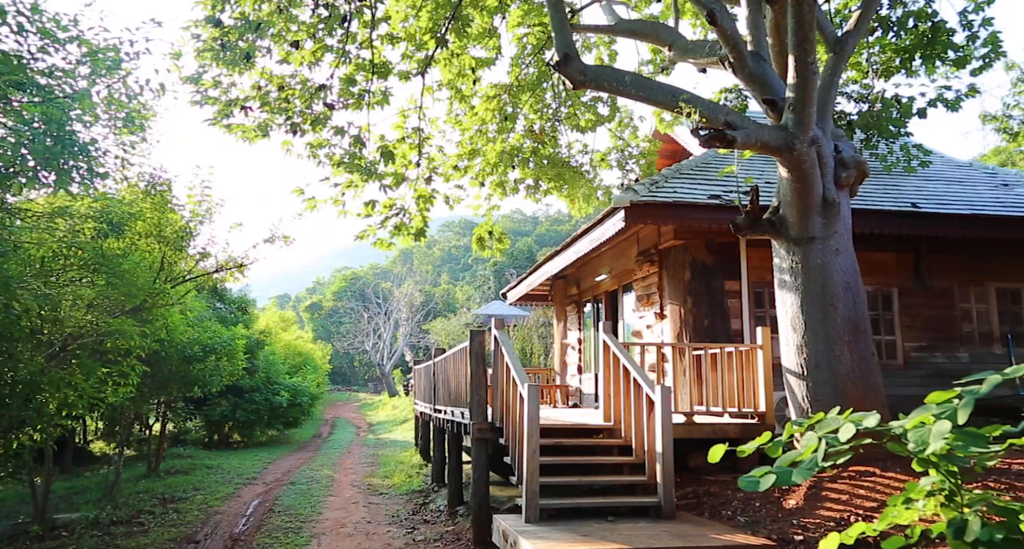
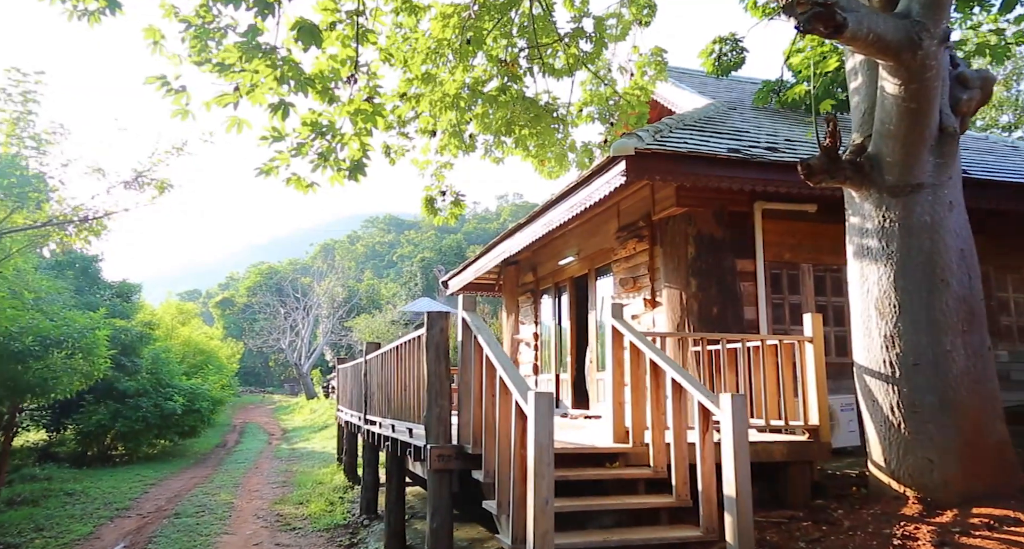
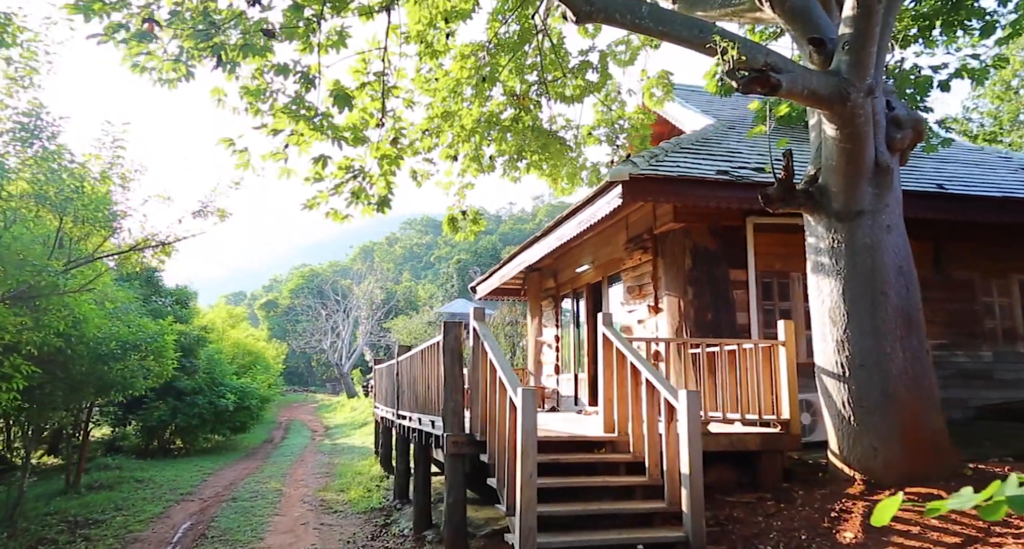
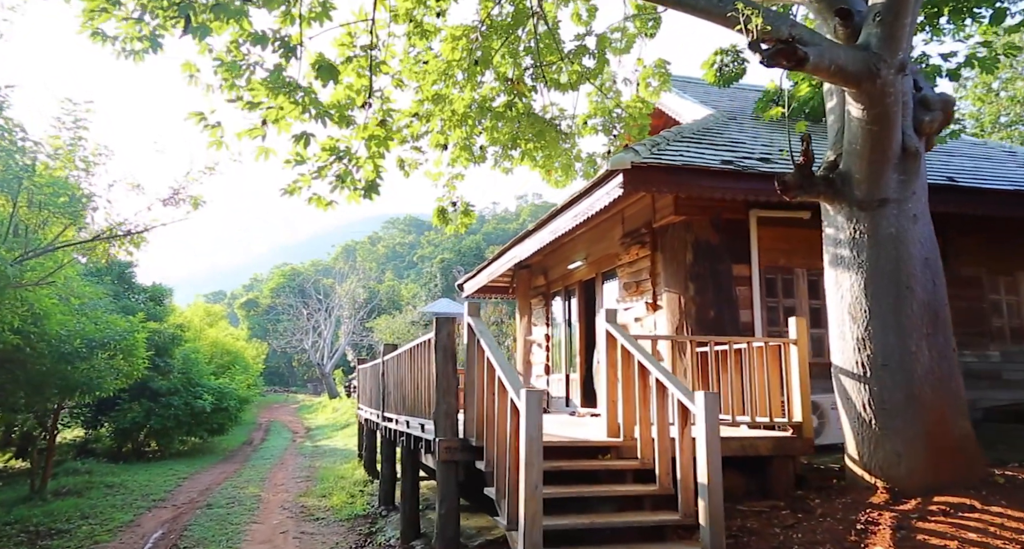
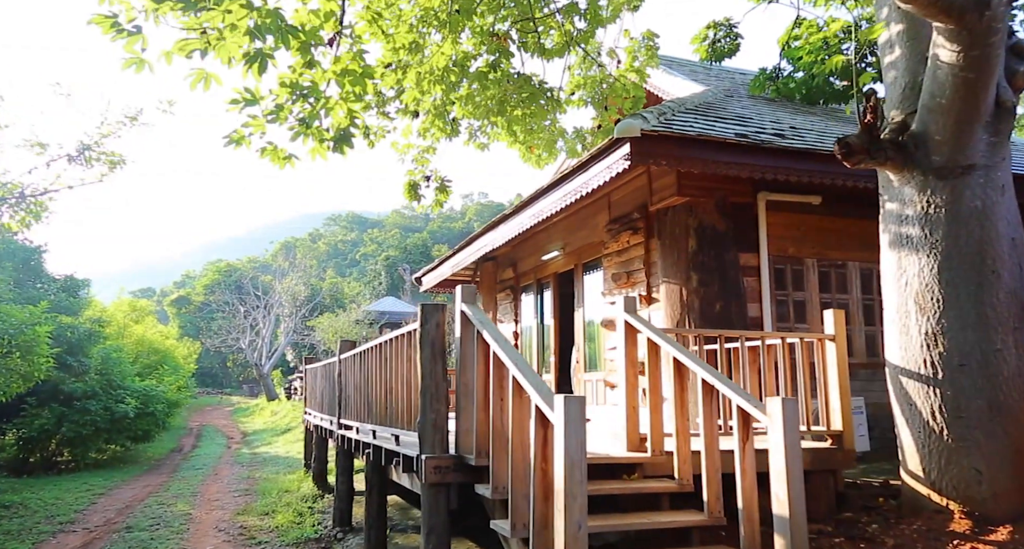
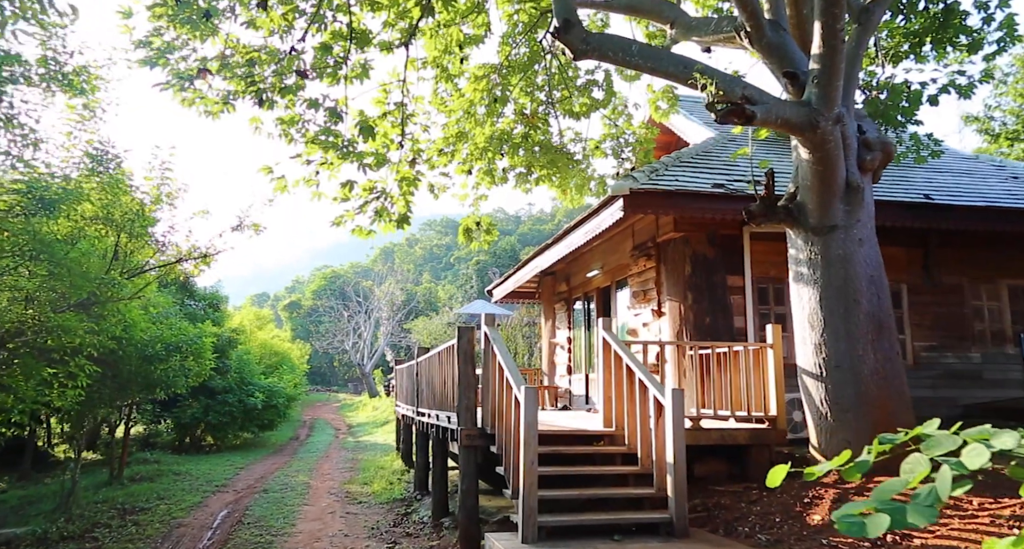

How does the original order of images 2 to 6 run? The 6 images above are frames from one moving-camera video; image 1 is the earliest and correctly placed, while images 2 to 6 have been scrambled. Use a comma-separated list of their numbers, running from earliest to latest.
6, 3, 4, 2, 5
